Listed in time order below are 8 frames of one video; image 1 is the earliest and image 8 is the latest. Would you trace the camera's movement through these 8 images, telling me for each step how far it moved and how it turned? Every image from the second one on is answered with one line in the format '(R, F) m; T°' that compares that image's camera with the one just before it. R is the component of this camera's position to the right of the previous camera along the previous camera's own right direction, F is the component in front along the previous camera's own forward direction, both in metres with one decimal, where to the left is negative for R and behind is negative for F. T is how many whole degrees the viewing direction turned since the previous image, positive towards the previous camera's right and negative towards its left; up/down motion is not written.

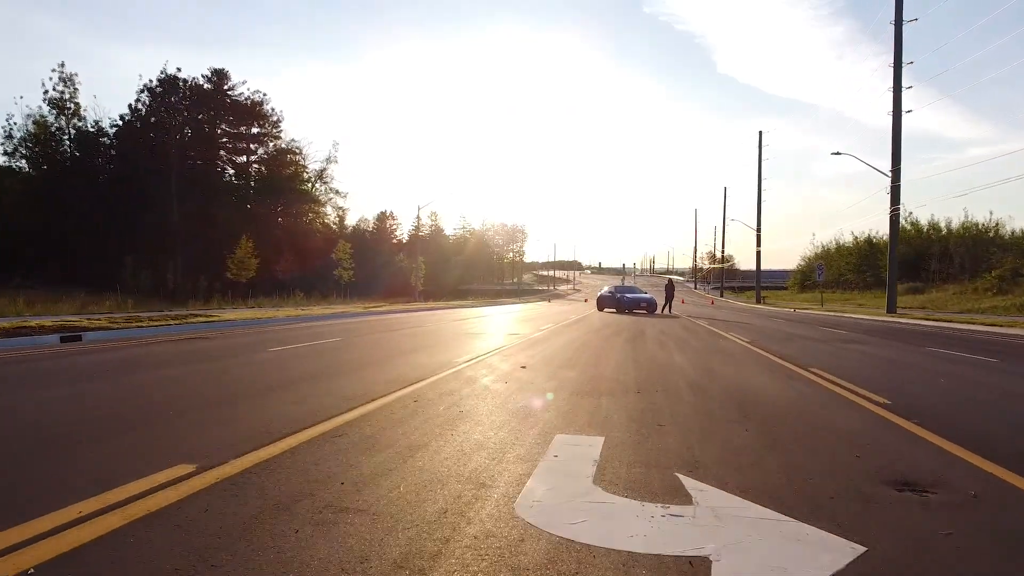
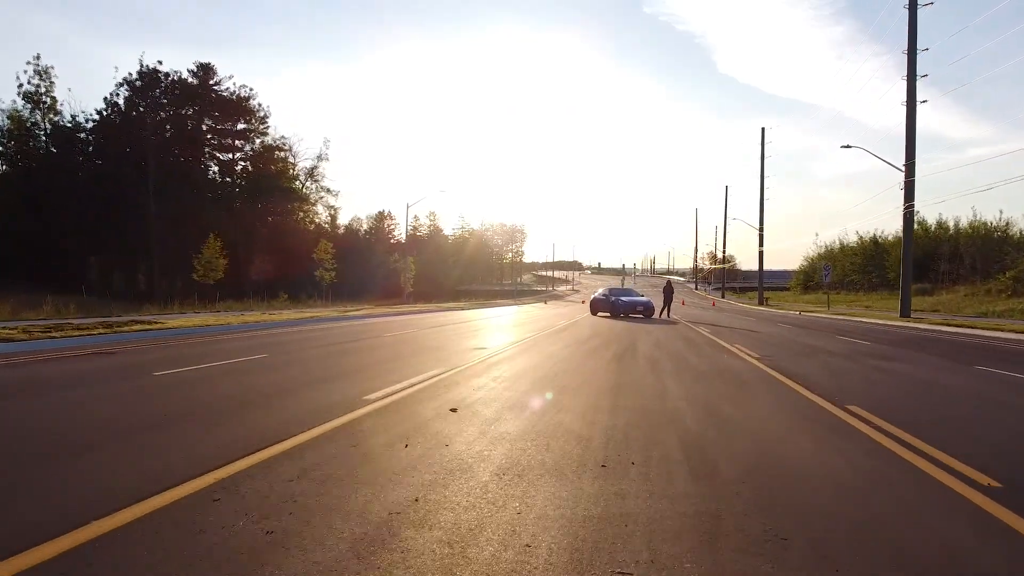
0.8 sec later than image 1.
(+0.4, +1.5) m; 0°
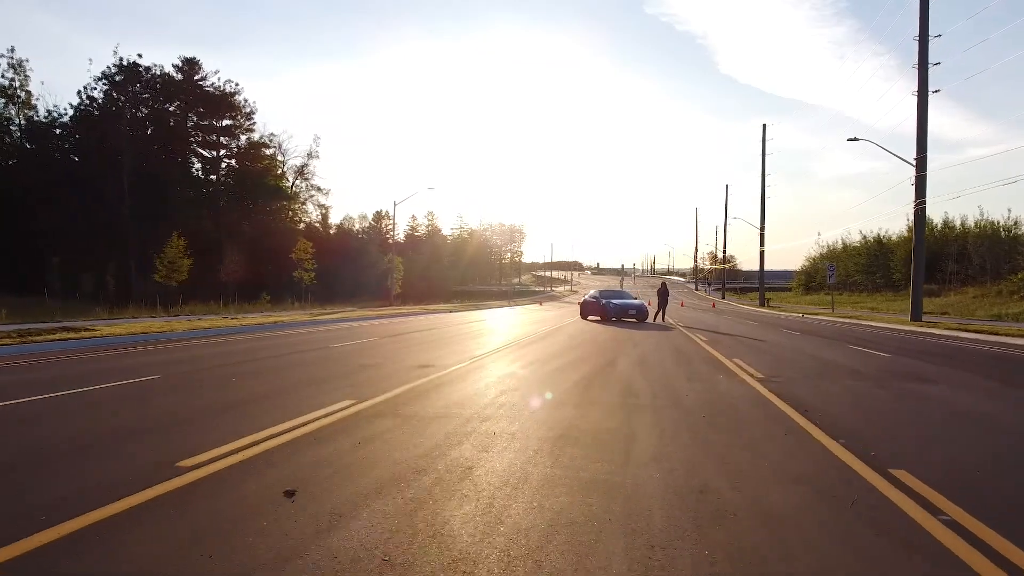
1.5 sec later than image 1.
(+0.5, +1.4) m; 0°
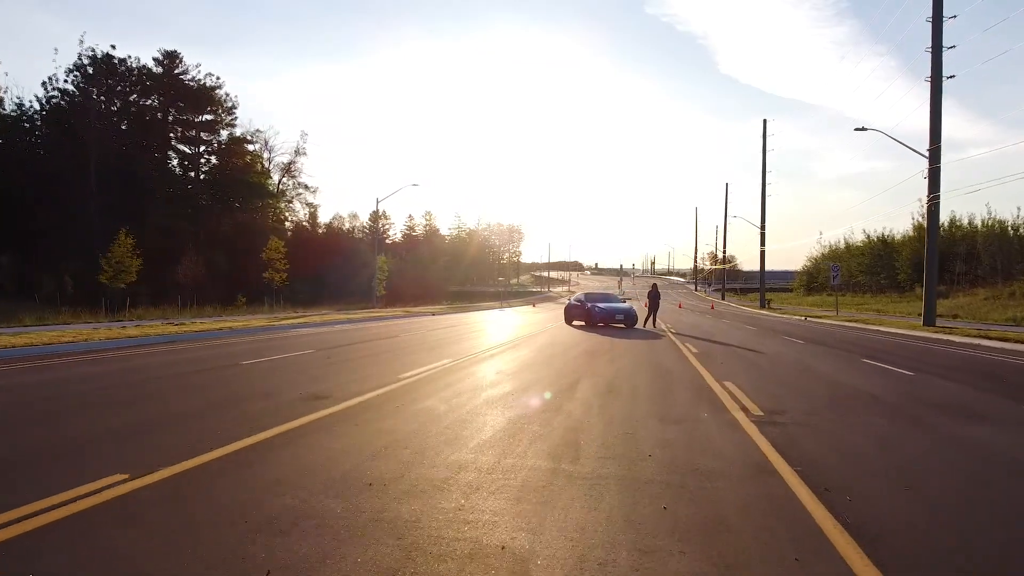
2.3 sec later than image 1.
(+0.6, +1.6) m; 0°
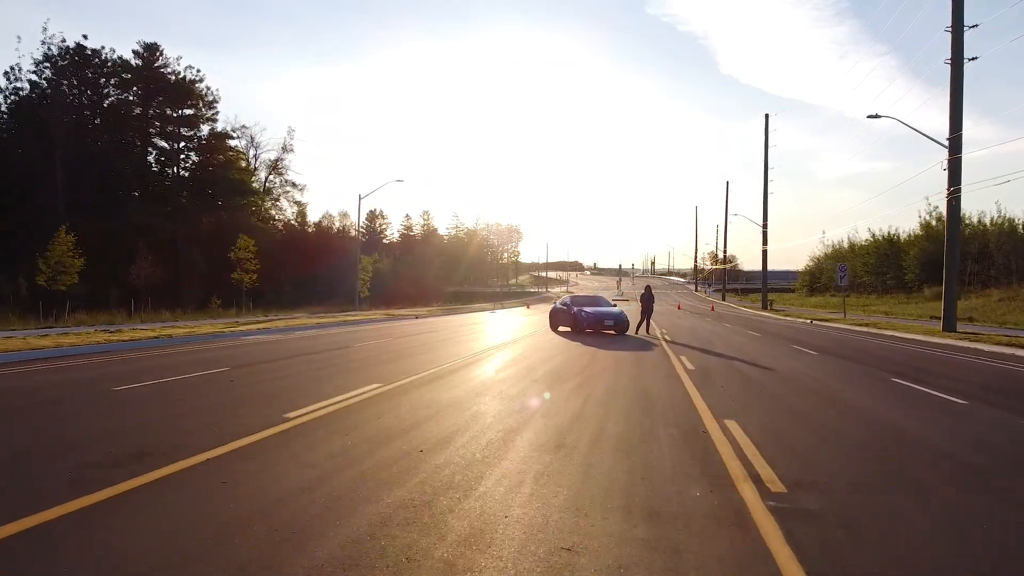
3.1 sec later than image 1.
(+0.5, +1.6) m; 0°
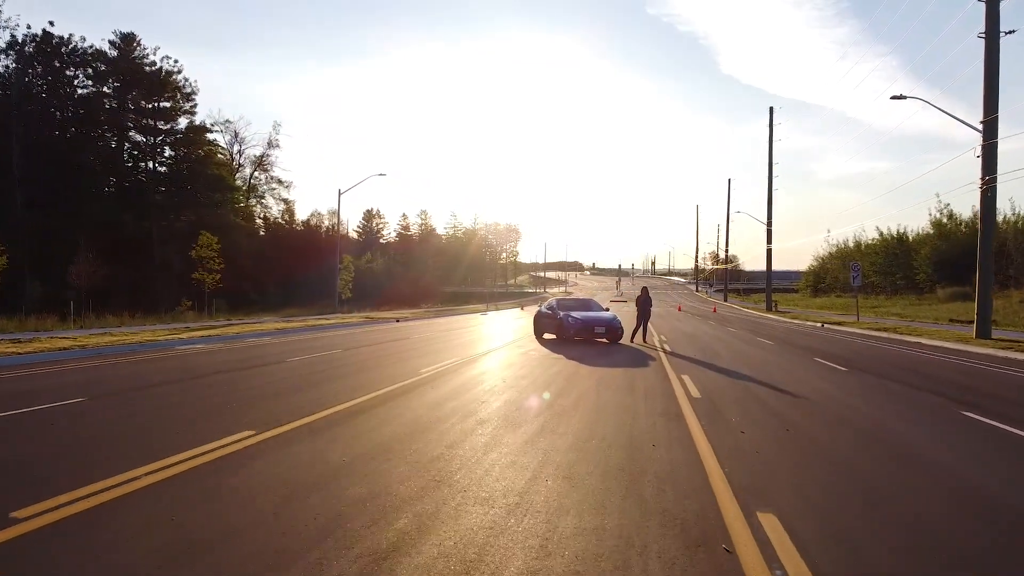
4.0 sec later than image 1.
(+0.5, +1.9) m; 0°
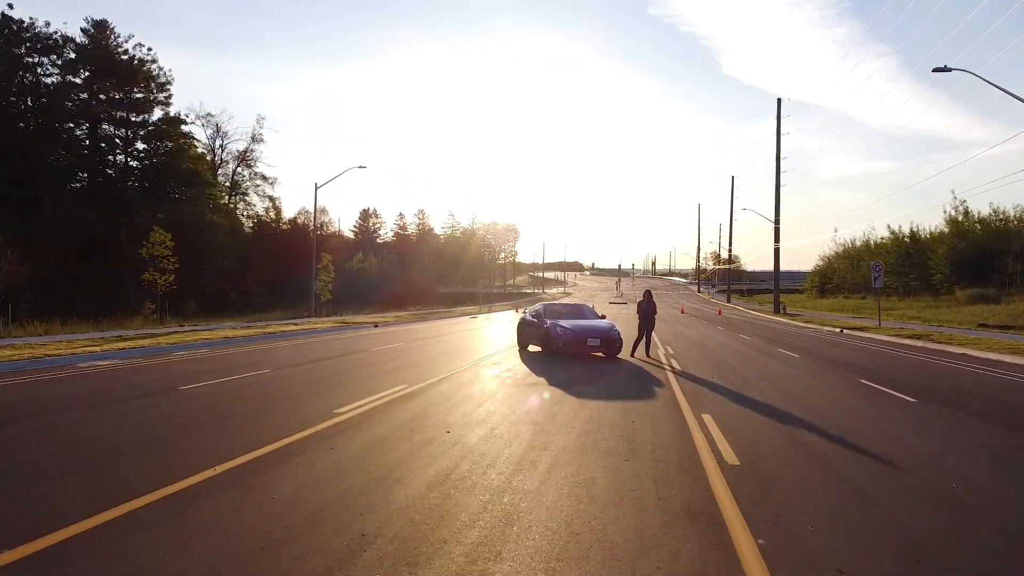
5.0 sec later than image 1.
(+0.4, +2.2) m; 0°
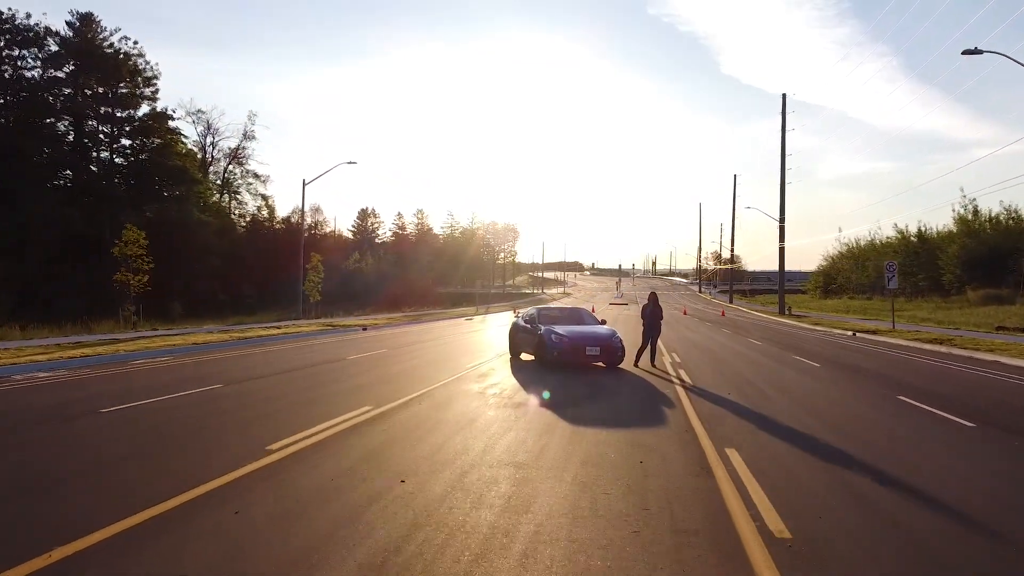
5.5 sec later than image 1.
(+0.1, +1.1) m; 0°
